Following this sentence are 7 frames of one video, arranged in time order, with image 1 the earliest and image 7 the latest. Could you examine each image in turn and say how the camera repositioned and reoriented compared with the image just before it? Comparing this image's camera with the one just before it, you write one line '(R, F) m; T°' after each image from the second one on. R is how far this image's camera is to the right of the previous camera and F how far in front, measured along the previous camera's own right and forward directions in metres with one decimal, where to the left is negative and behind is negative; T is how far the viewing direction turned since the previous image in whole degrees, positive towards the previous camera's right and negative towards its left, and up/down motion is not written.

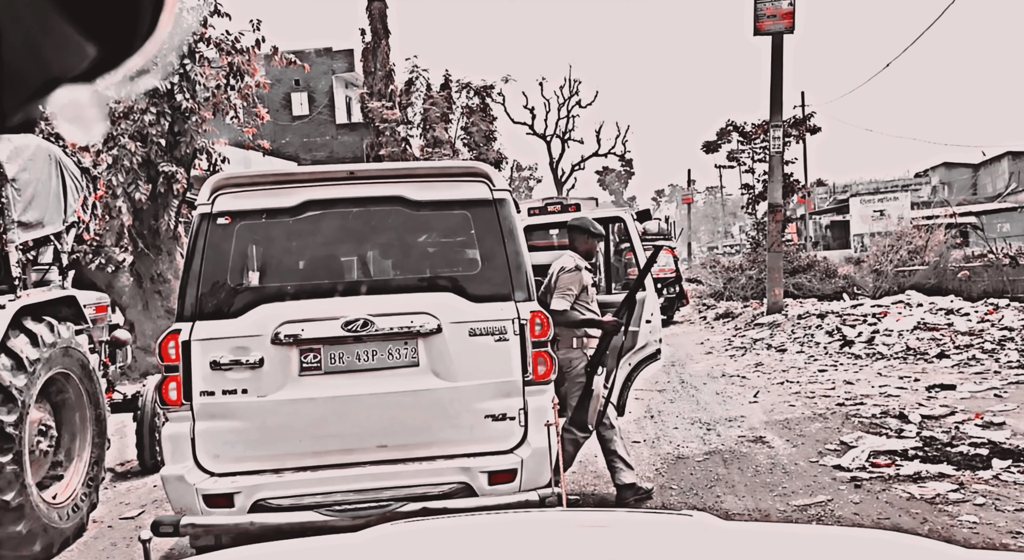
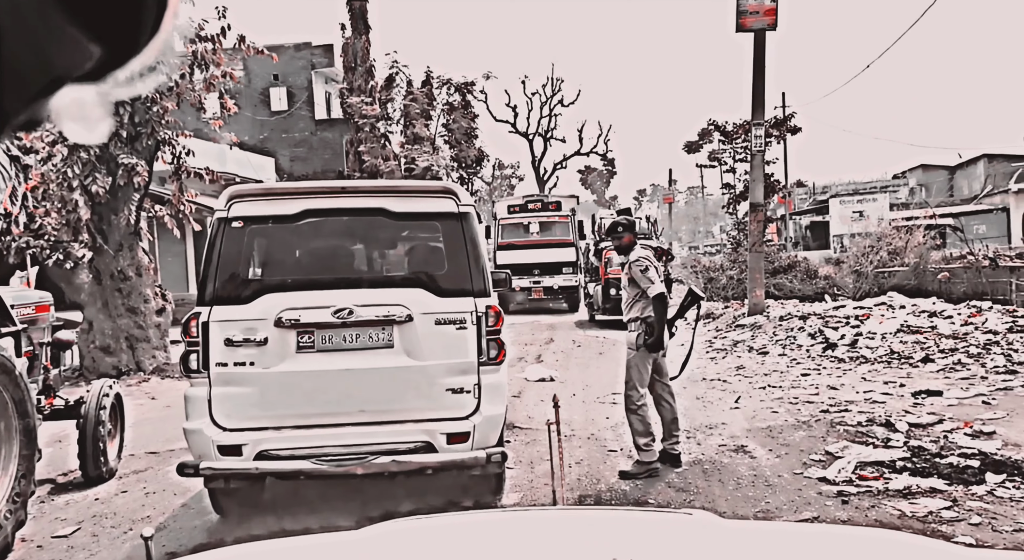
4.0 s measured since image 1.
(0.0, +0.2) m; +1°
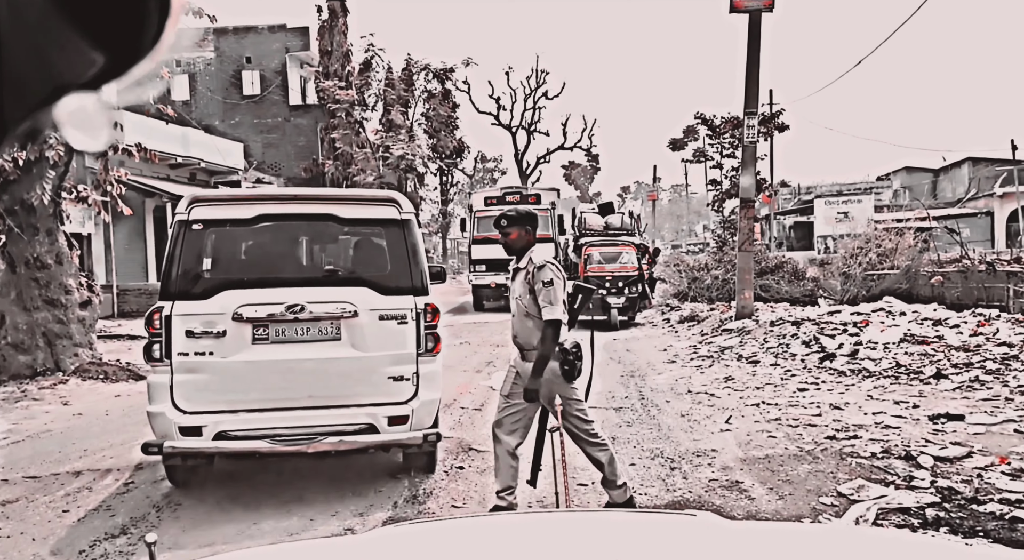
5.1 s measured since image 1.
(+0.1, +0.7) m; +1°
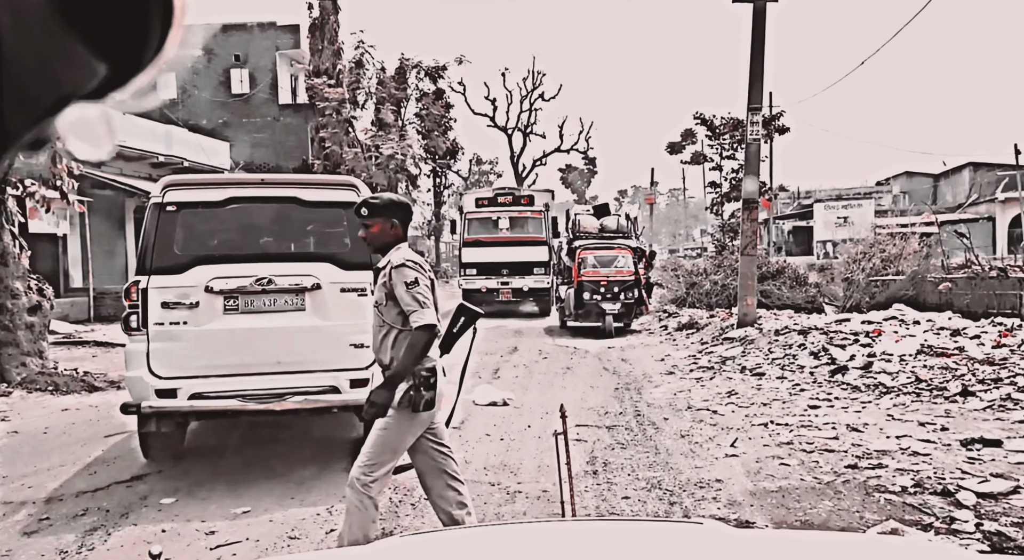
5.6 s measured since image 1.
(+0.1, +0.5) m; 0°
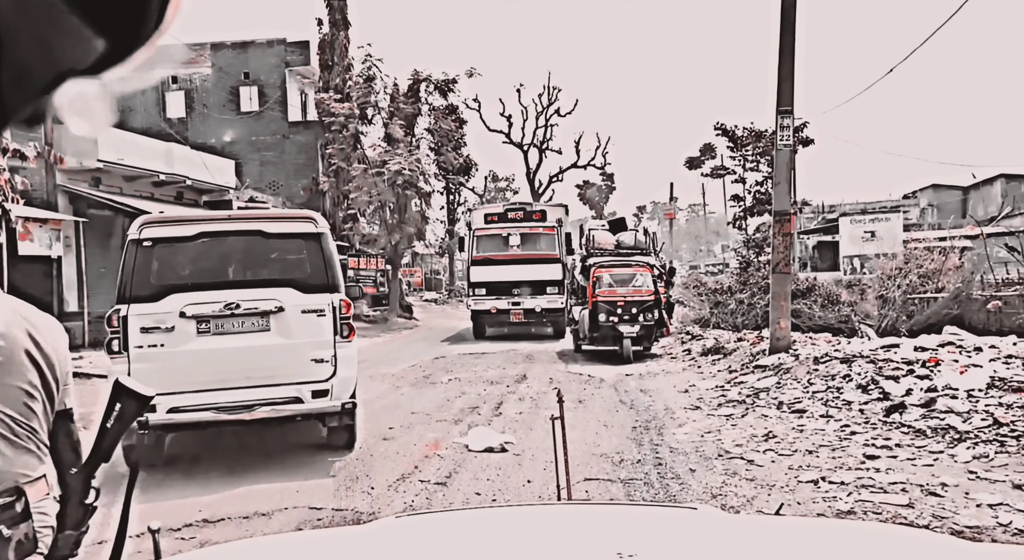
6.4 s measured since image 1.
(+0.1, +0.8) m; -1°
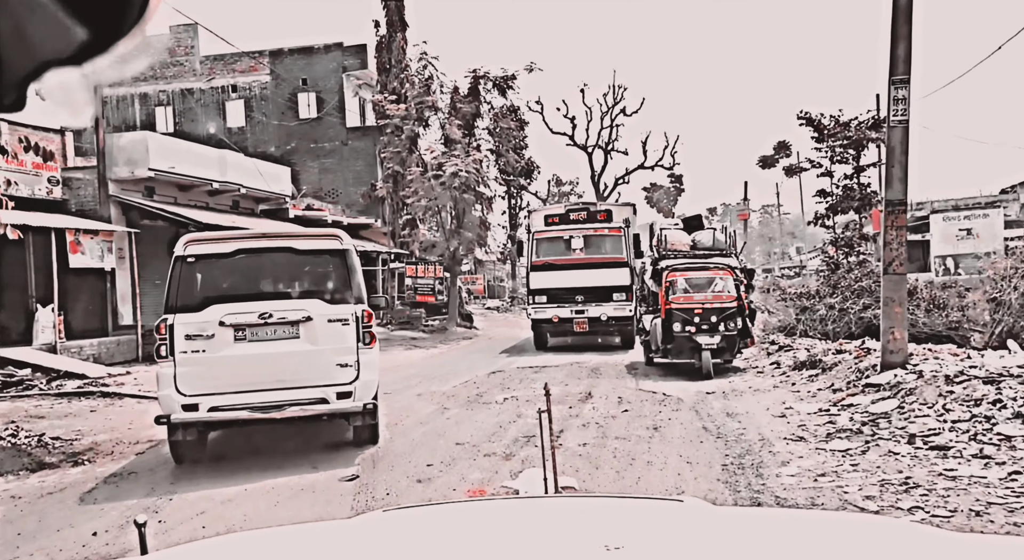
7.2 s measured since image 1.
(0.0, +1.0) m; -4°
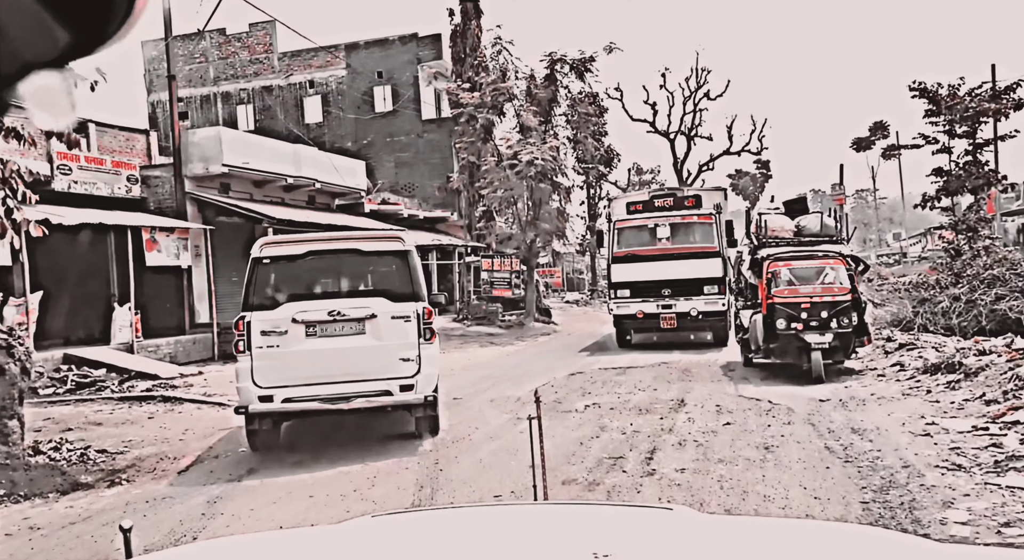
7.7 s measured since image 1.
(0.0, +0.8) m; -5°
